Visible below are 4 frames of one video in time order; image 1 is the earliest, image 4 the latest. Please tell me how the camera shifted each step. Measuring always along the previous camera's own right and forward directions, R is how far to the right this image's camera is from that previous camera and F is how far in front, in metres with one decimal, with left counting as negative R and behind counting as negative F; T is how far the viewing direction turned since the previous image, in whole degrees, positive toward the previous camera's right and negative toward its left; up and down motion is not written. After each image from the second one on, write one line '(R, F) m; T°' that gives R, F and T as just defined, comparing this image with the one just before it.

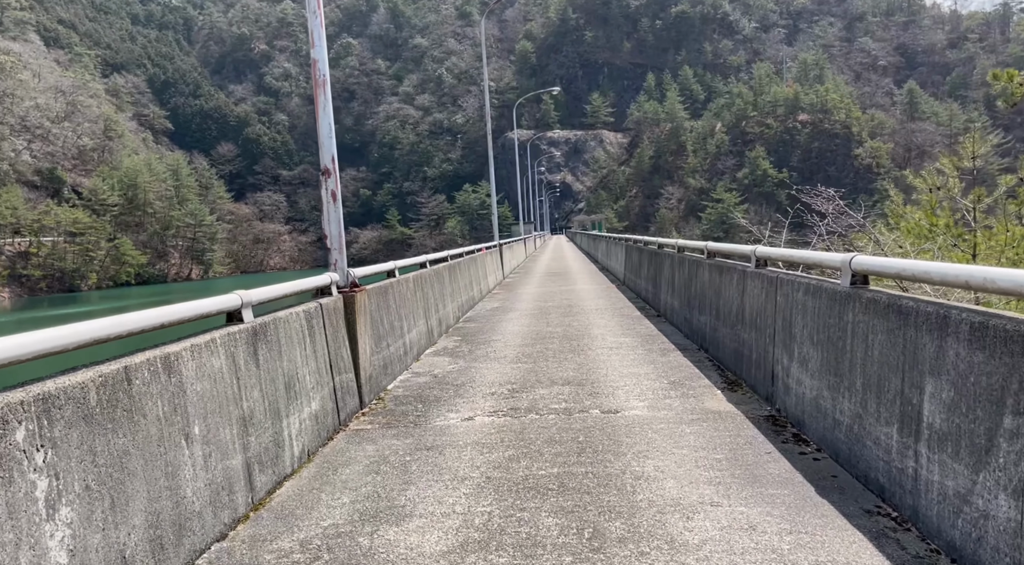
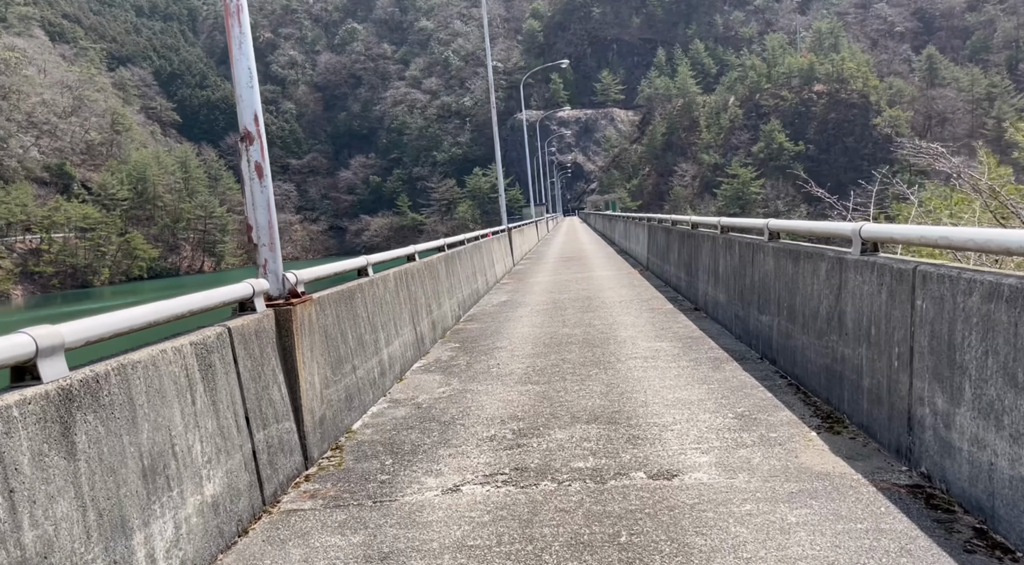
(+0.1, +1.9) m; -1°
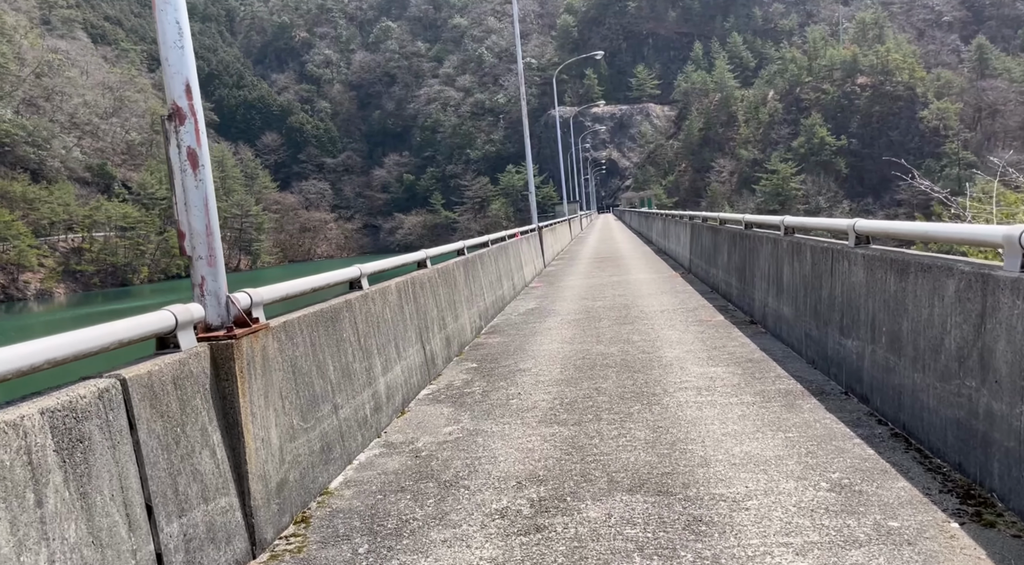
(+0.1, +1.2) m; -3°
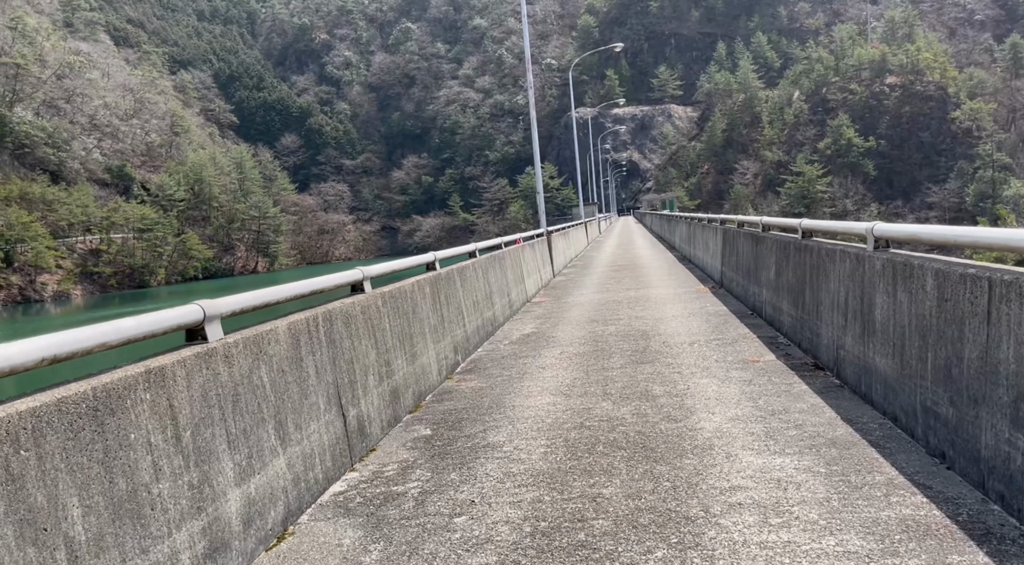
(+0.4, +2.2) m; -2°
